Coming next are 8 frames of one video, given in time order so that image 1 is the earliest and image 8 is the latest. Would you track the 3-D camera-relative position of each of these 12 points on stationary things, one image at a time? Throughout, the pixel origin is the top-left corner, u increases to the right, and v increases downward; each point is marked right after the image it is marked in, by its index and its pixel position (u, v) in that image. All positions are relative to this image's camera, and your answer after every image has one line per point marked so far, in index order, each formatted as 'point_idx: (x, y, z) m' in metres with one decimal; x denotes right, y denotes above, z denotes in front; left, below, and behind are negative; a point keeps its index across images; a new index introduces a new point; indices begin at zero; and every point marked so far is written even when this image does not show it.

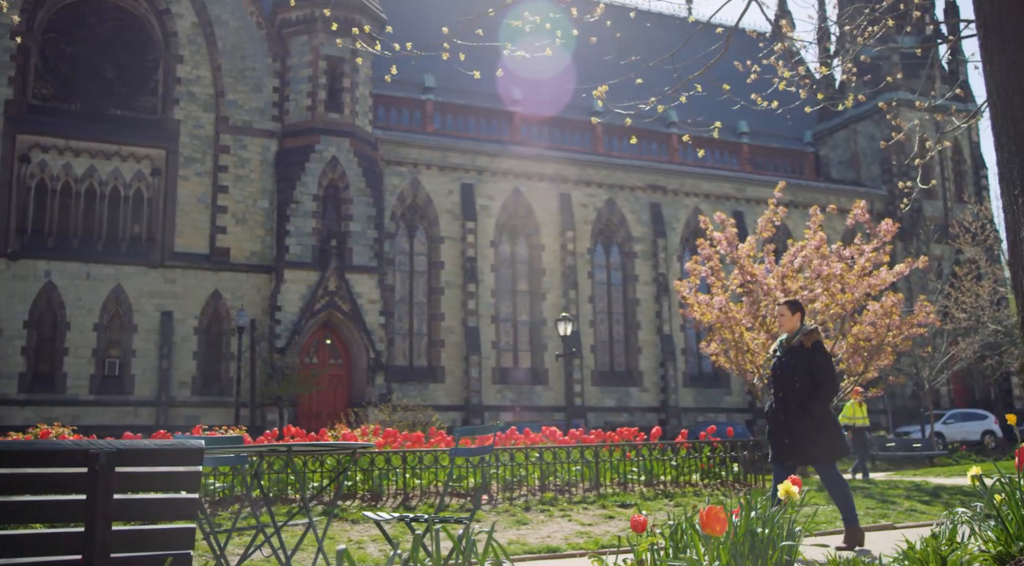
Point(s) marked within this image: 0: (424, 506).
0: (-1.1, -2.6, +11.8) m
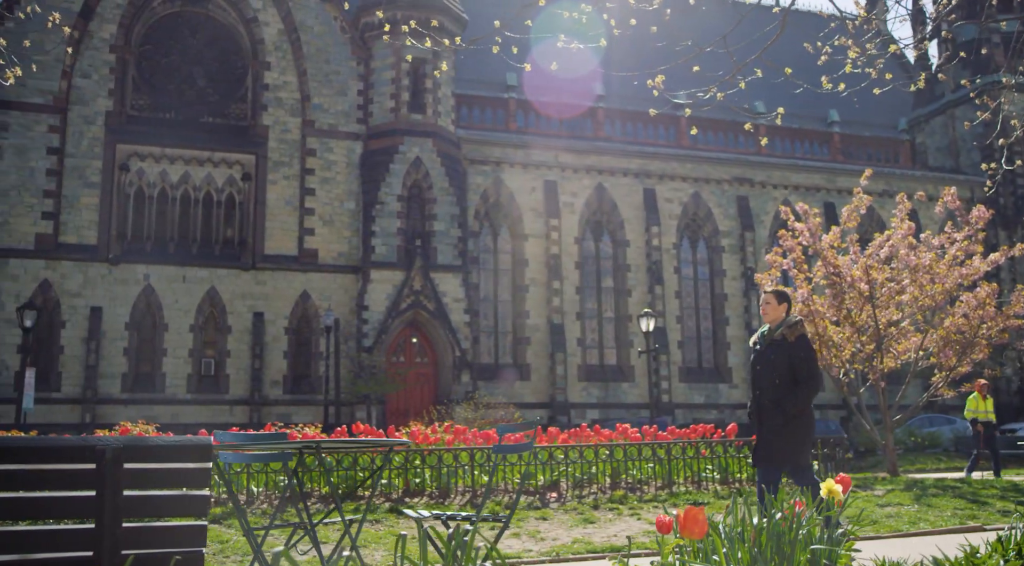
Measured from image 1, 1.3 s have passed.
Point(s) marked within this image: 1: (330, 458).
0: (-0.3, -2.6, +11.8) m
1: (-2.1, -2.0, +11.6) m
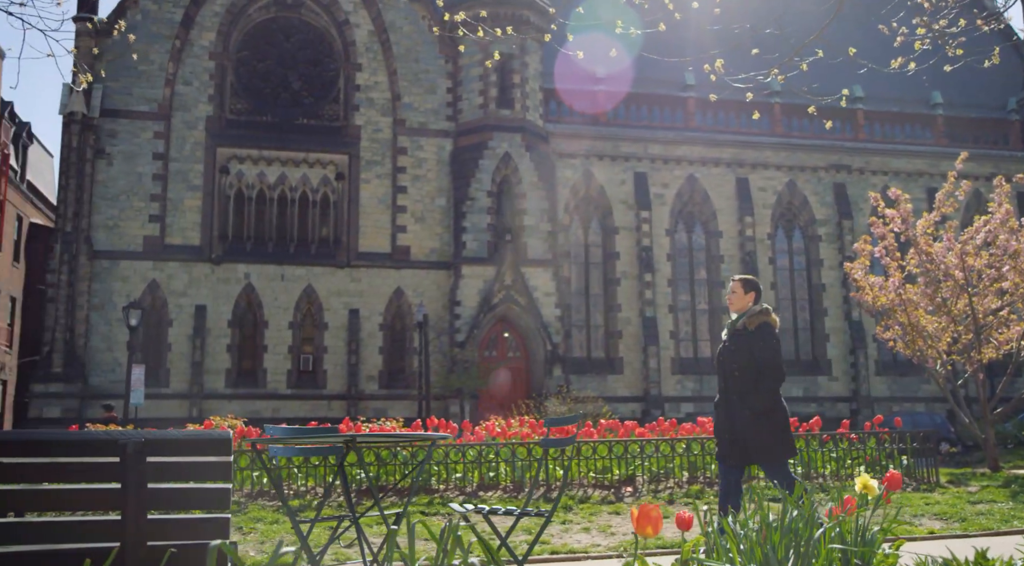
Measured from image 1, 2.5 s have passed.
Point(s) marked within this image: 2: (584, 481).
0: (+0.6, -2.5, +11.8) m
1: (-1.3, -2.0, +11.8) m
2: (+0.9, -2.5, +12.7) m
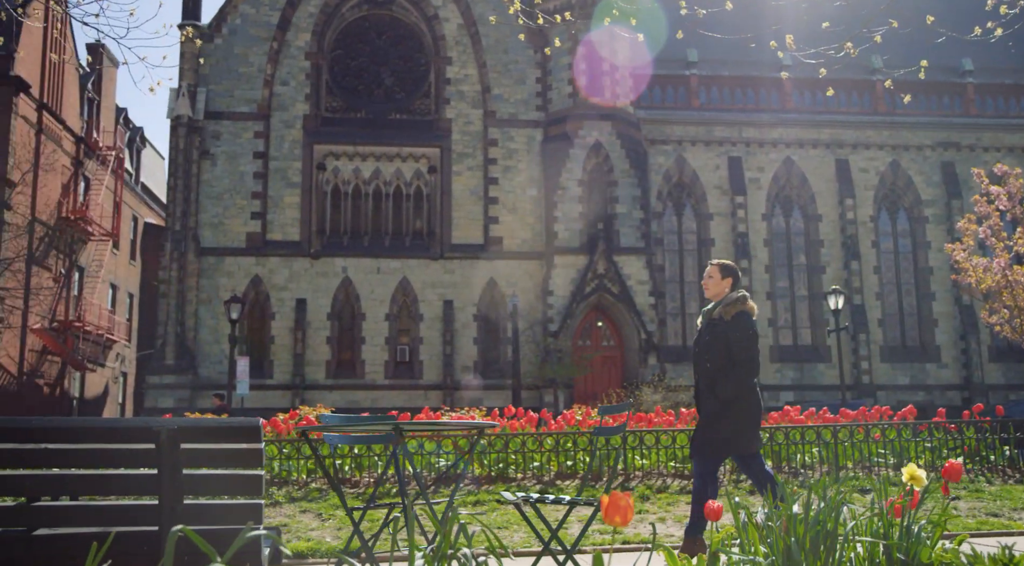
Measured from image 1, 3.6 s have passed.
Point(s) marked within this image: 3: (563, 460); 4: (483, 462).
0: (+1.5, -2.4, +11.7) m
1: (-0.3, -1.9, +11.9) m
2: (+1.9, -2.3, +12.5) m
3: (+0.6, -2.1, +12.2) m
4: (-0.3, -2.1, +12.0) m
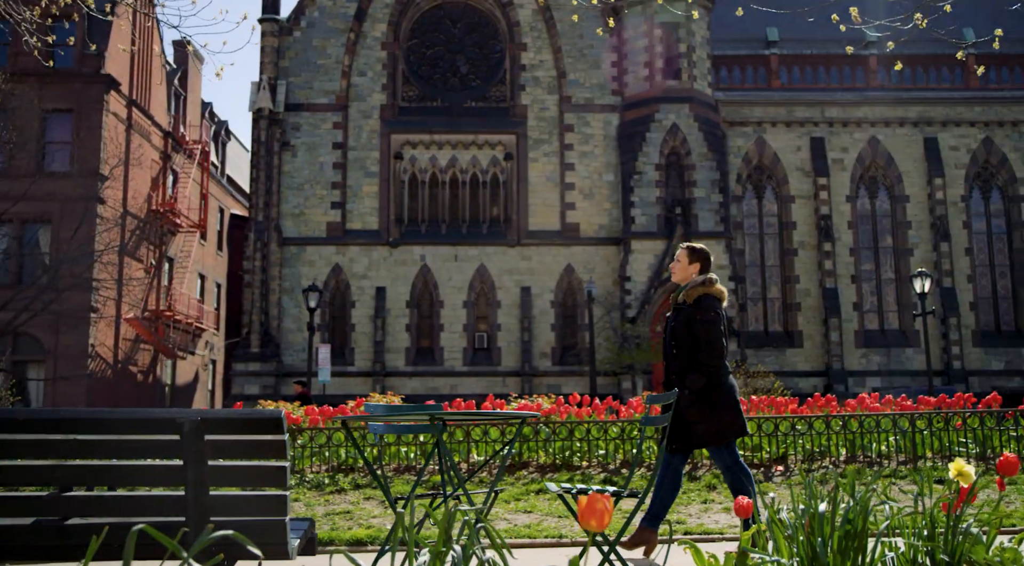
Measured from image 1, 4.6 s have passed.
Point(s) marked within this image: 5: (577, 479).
0: (+2.2, -2.2, +11.5) m
1: (+0.4, -1.7, +11.9) m
2: (+2.7, -2.1, +12.3) m
3: (+1.4, -2.0, +12.1) m
4: (+0.4, -2.0, +11.9) m
5: (+0.7, -2.2, +11.2) m
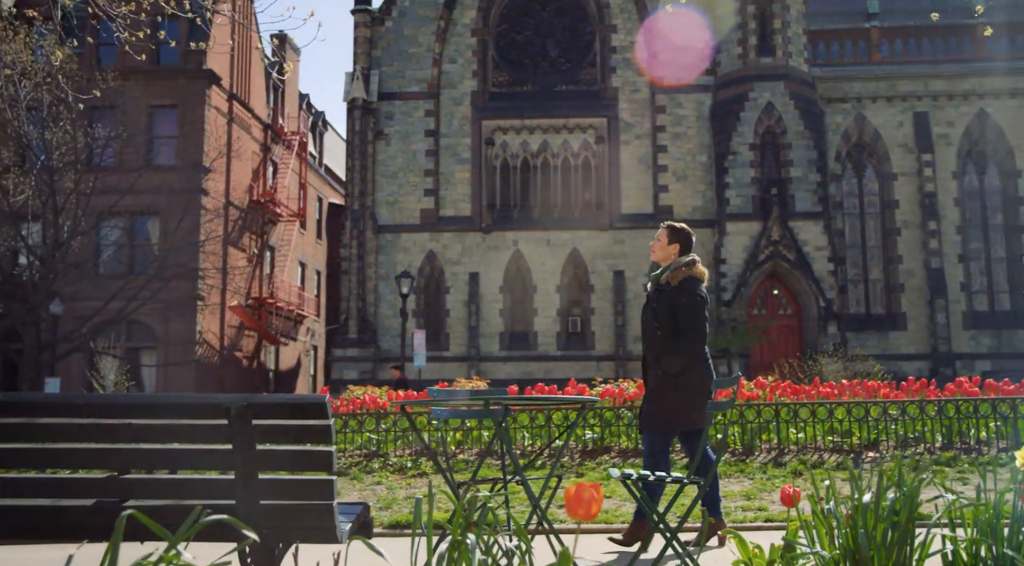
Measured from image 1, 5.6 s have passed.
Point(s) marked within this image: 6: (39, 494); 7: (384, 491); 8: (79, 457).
0: (+3.2, -2.0, +11.3) m
1: (+1.4, -1.5, +11.8) m
2: (+3.7, -1.9, +12.0) m
3: (+2.4, -1.8, +11.9) m
4: (+1.4, -1.8, +11.9) m
5: (+1.6, -2.0, +11.1) m
6: (-2.2, -1.0, +4.7) m
7: (-1.3, -2.1, +10.3) m
8: (-2.0, -0.8, +4.6) m
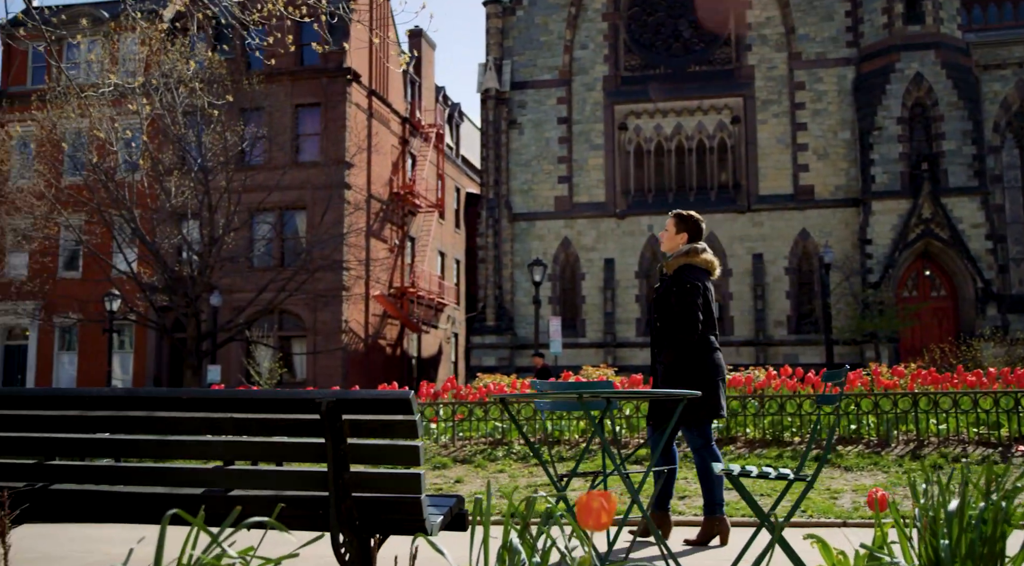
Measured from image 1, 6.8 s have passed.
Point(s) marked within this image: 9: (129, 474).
0: (+4.5, -1.8, +10.8) m
1: (+2.8, -1.4, +11.5) m
2: (+5.1, -1.7, +11.4) m
3: (+3.8, -1.6, +11.4) m
4: (+2.8, -1.6, +11.6) m
5: (+2.9, -1.8, +10.8) m
6: (-1.7, -1.0, +4.9) m
7: (-0.1, -2.0, +10.4) m
8: (-1.6, -0.8, +4.9) m
9: (-1.9, -0.9, +5.0) m
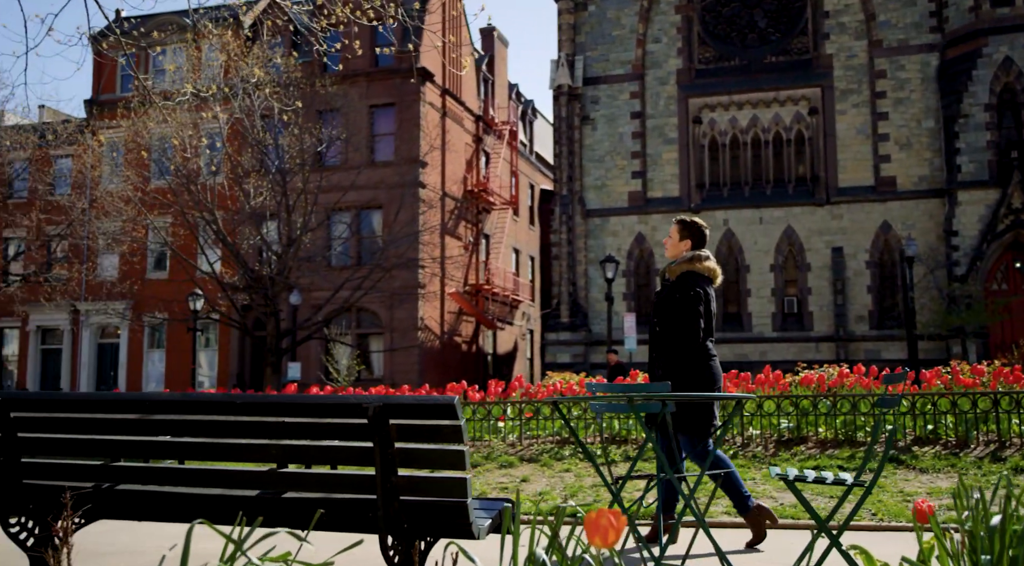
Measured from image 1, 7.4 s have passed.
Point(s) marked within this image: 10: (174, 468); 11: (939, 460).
0: (+5.2, -1.8, +10.4) m
1: (+3.5, -1.3, +11.3) m
2: (+5.9, -1.7, +11.0) m
3: (+4.5, -1.5, +11.1) m
4: (+3.6, -1.6, +11.3) m
5: (+3.6, -1.8, +10.5) m
6: (-1.5, -1.0, +5.1) m
7: (+0.6, -2.0, +10.4) m
8: (-1.3, -0.8, +5.0) m
9: (-1.6, -1.0, +5.1) m
10: (-1.7, -0.9, +5.2) m
11: (+4.4, -1.8, +10.5) m
